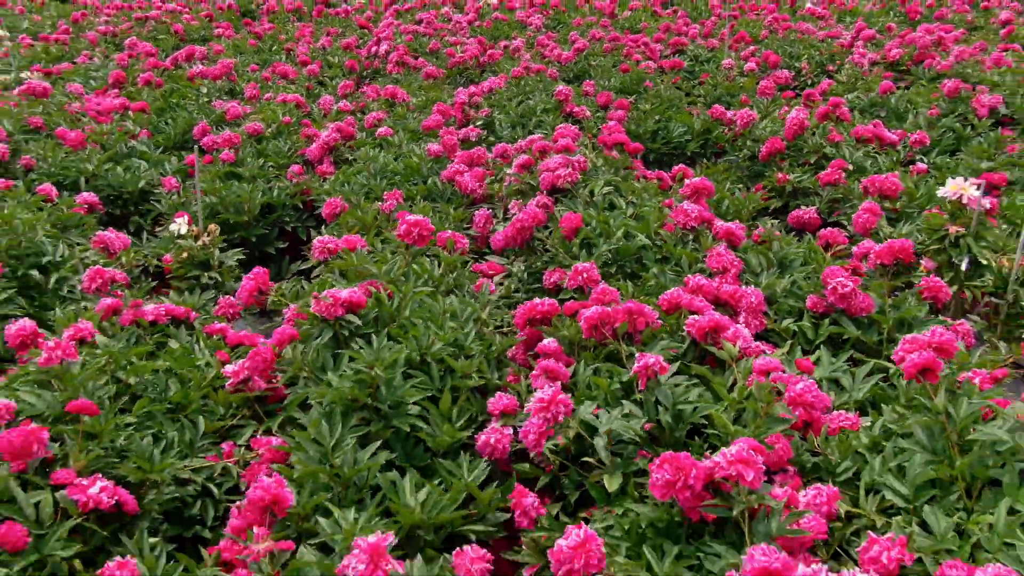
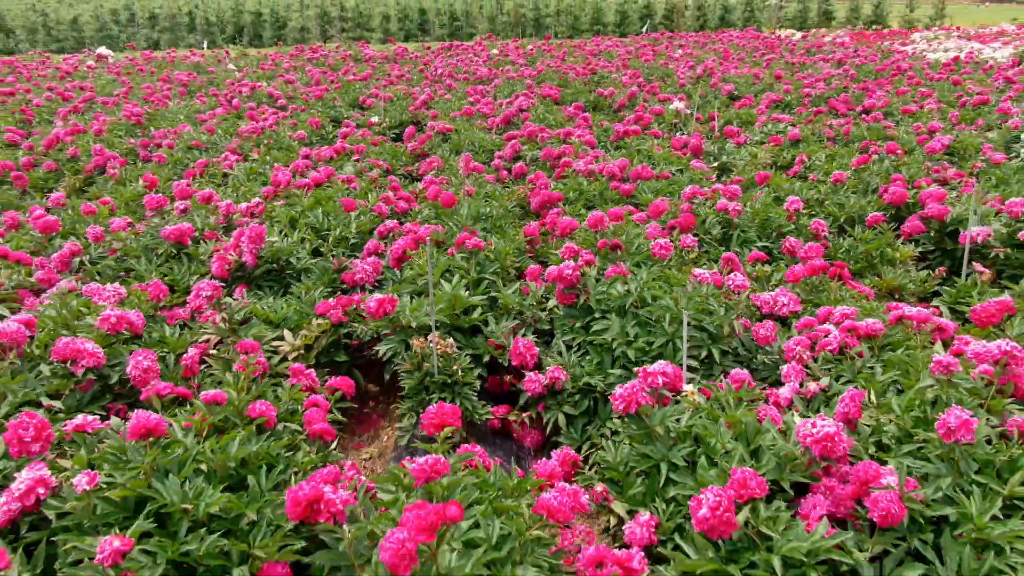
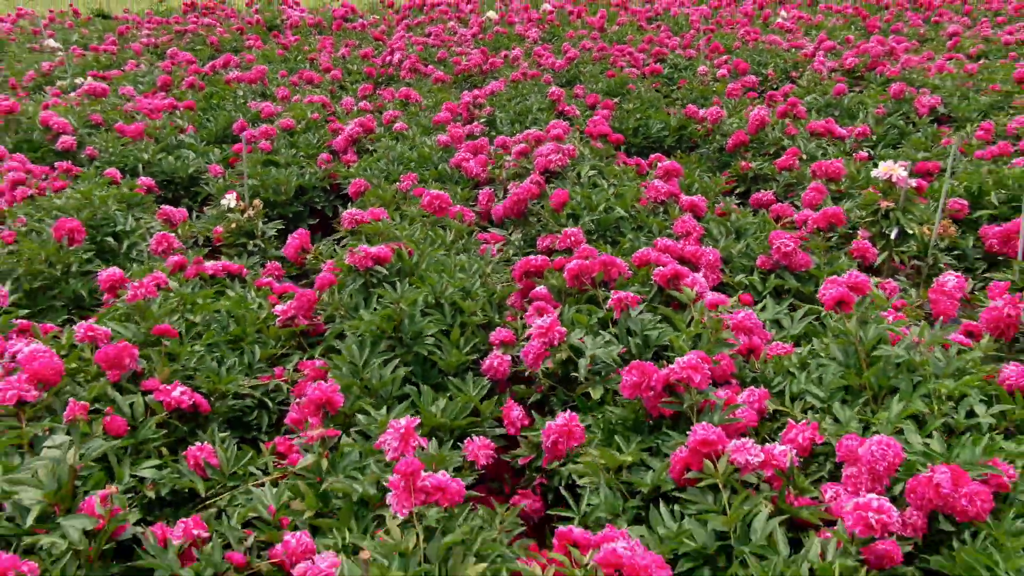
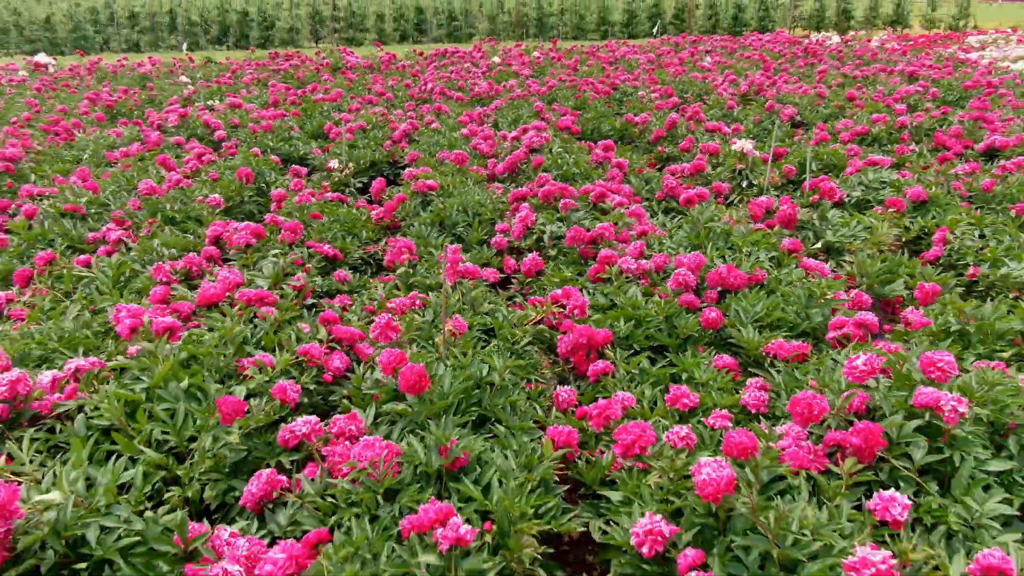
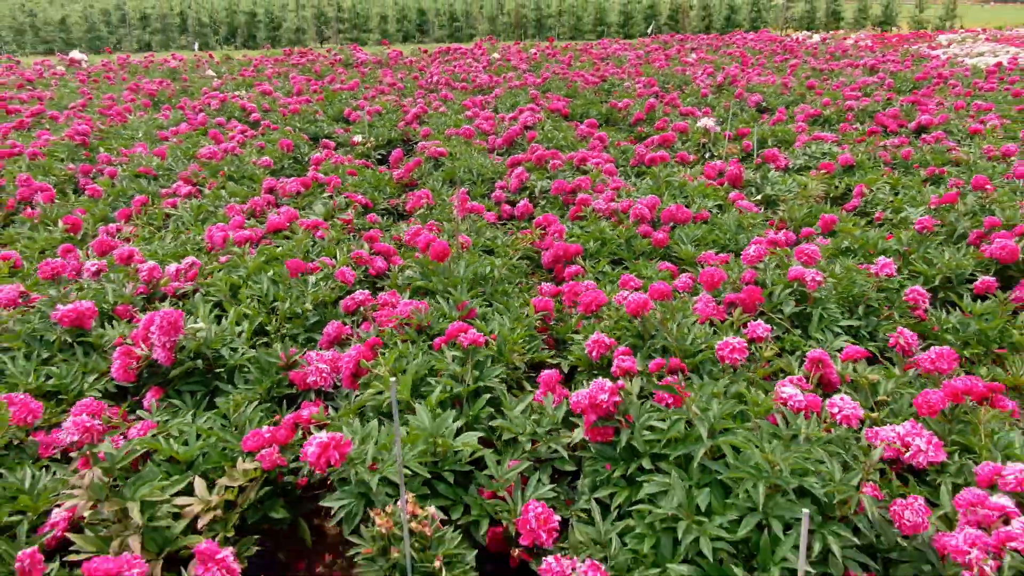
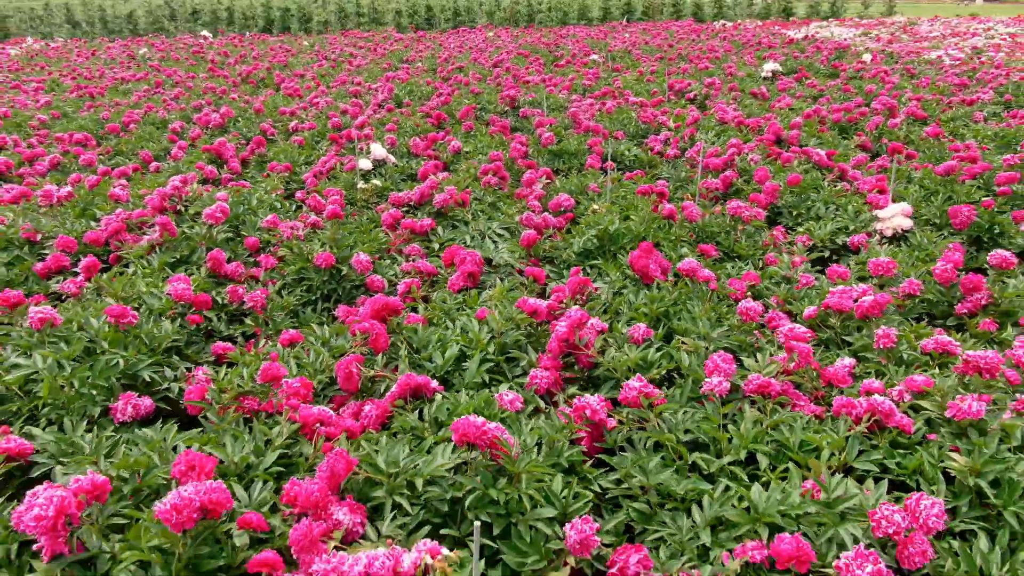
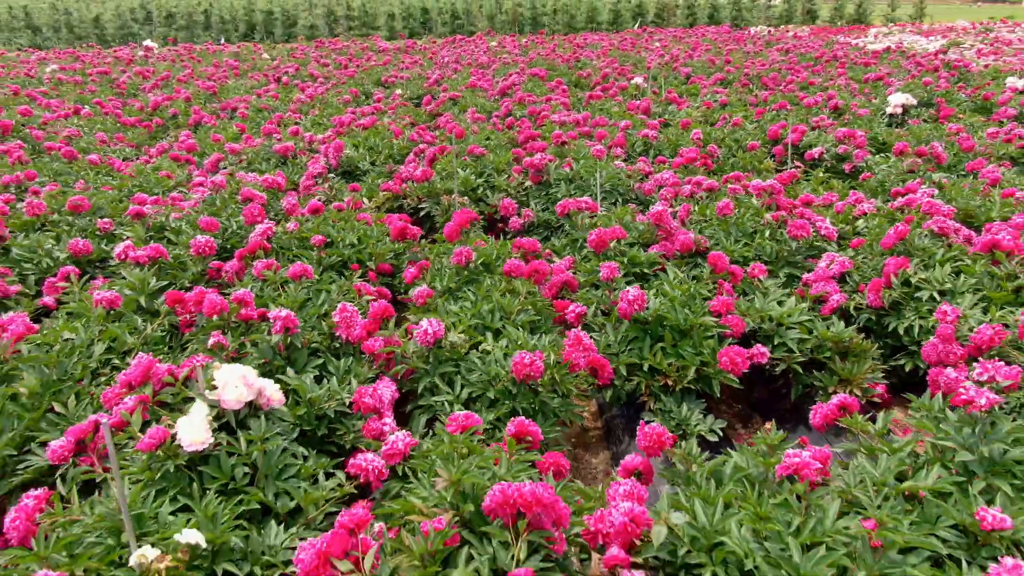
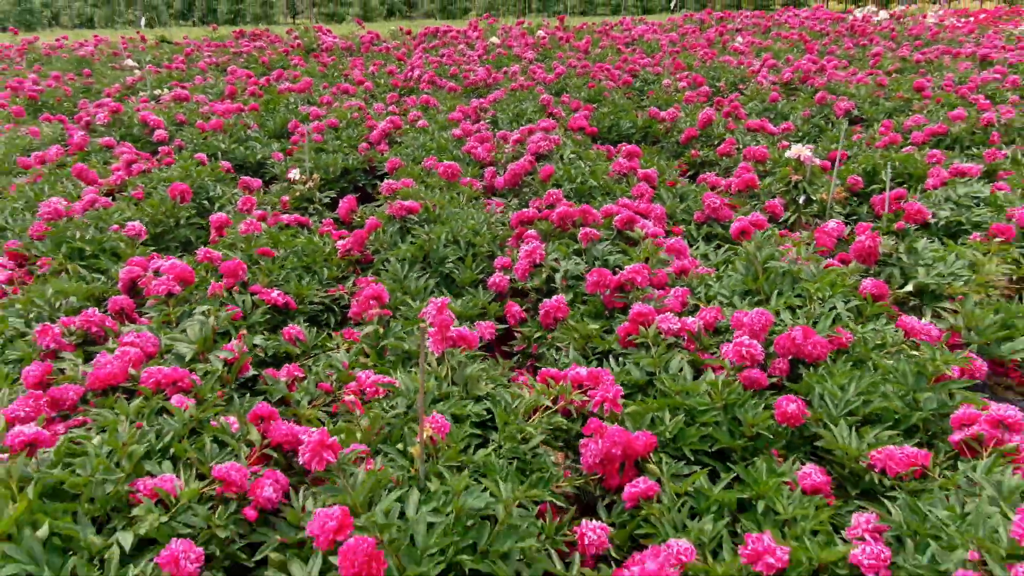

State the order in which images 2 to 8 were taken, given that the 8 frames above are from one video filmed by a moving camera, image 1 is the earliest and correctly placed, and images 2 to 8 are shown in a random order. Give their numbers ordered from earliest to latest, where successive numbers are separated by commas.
3, 8, 4, 5, 2, 7, 6
